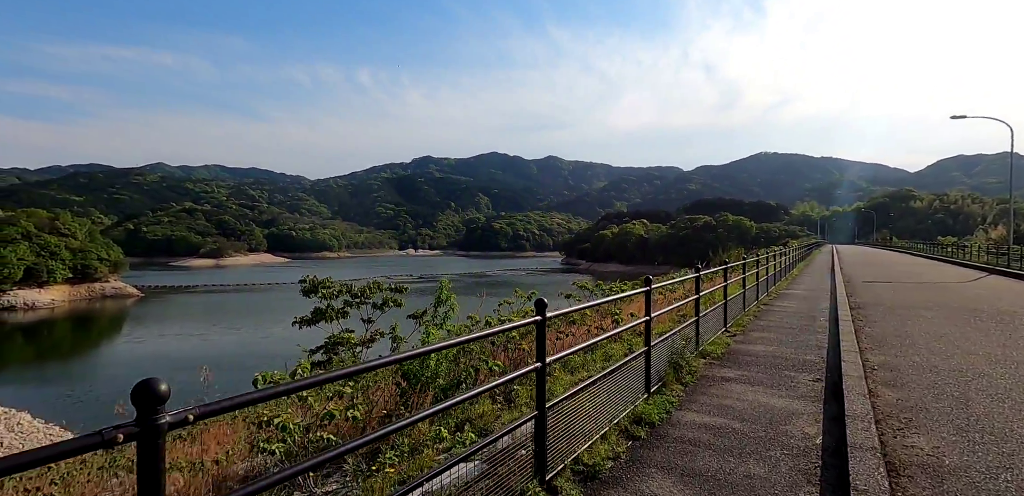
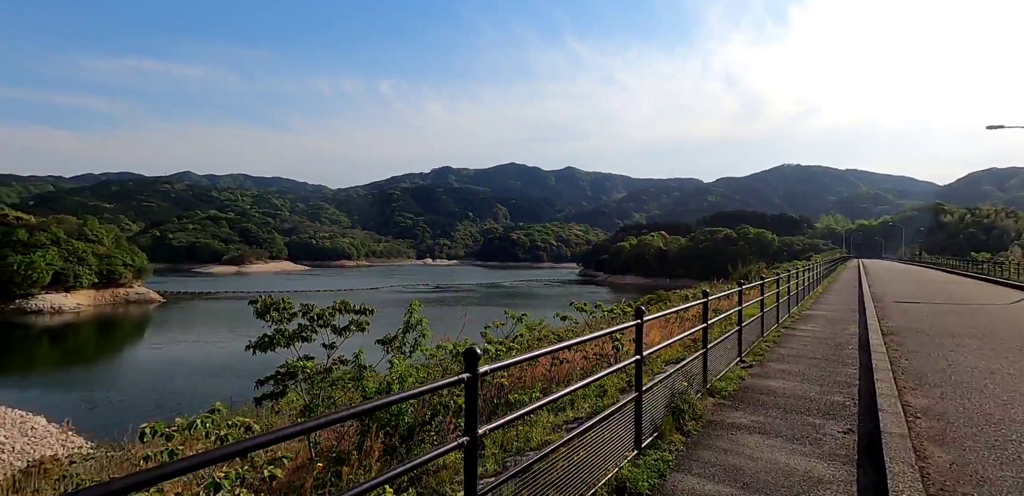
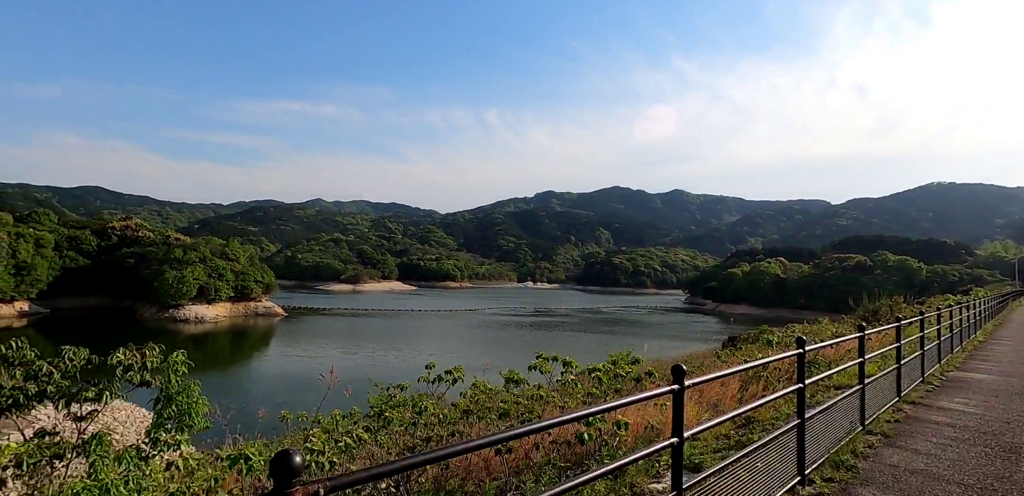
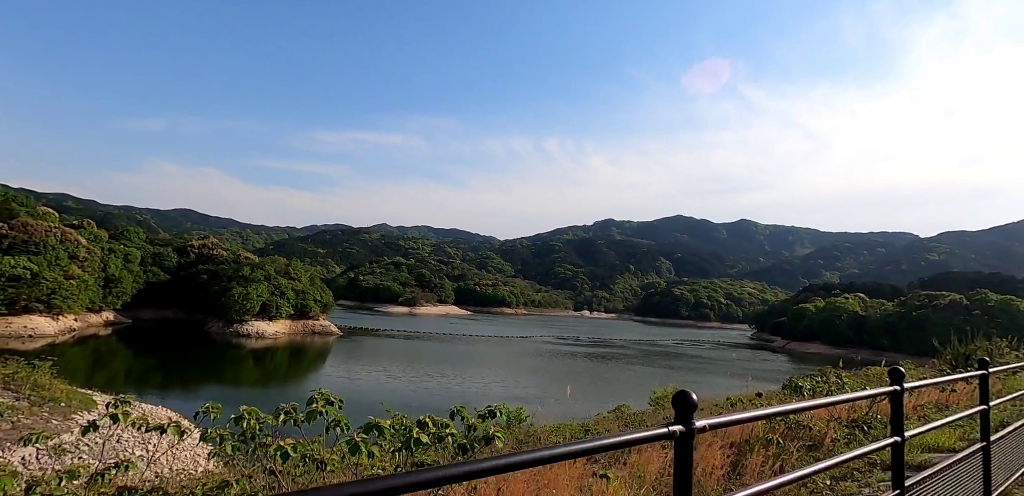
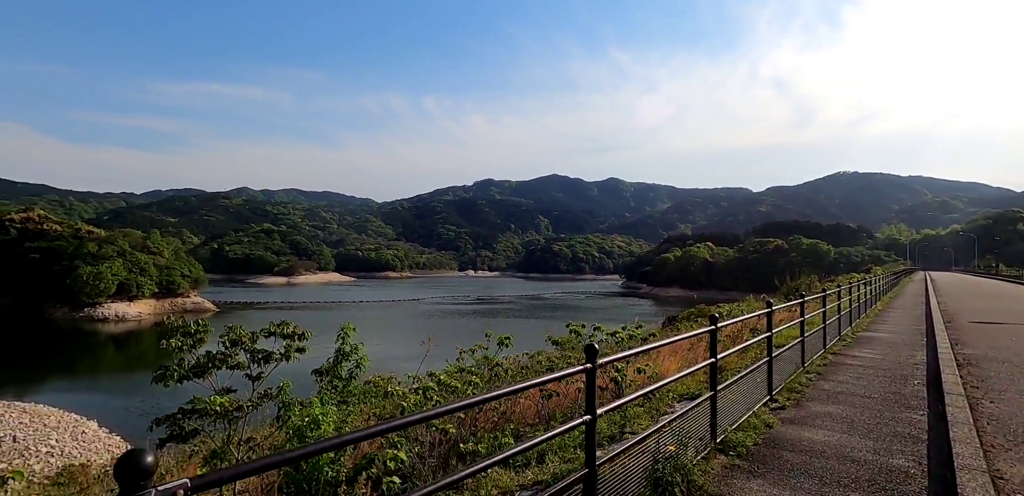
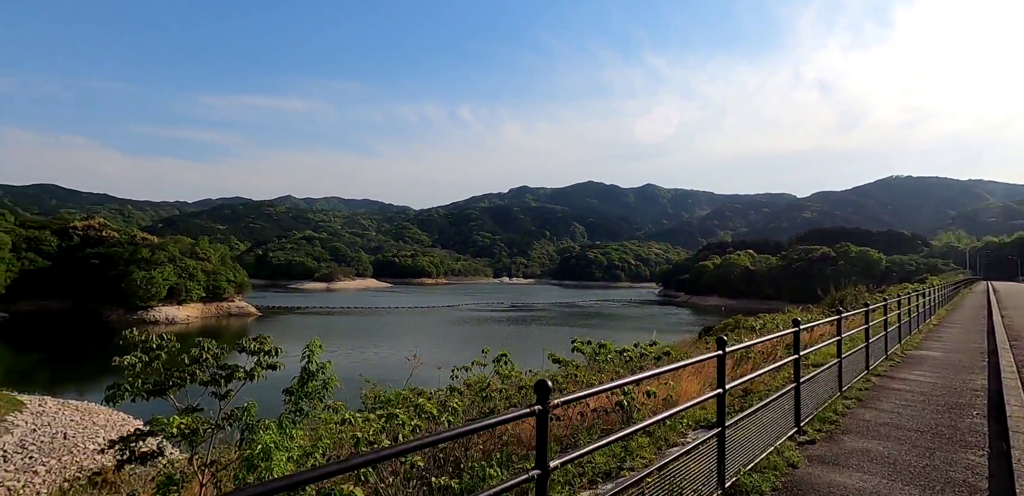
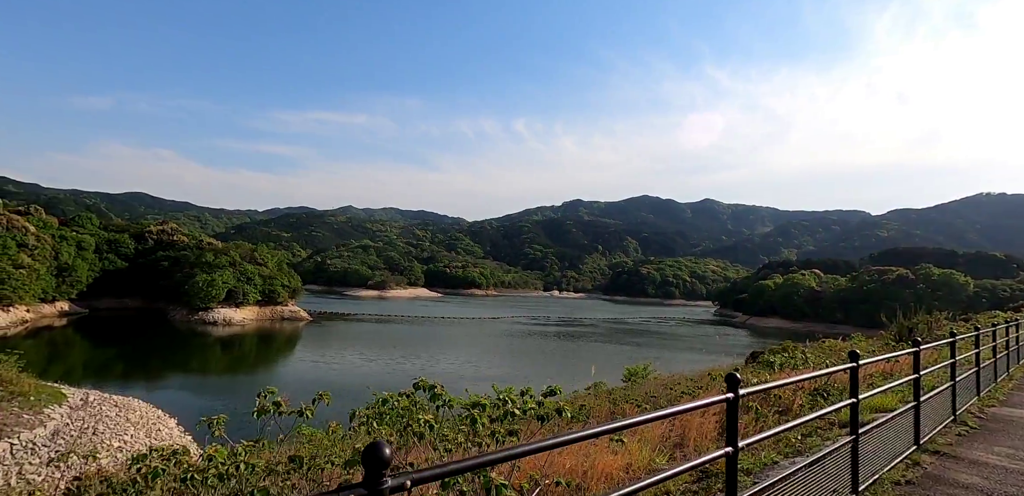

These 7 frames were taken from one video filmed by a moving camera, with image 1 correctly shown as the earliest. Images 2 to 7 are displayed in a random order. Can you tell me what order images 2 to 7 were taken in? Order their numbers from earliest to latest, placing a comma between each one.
2, 5, 6, 3, 7, 4
